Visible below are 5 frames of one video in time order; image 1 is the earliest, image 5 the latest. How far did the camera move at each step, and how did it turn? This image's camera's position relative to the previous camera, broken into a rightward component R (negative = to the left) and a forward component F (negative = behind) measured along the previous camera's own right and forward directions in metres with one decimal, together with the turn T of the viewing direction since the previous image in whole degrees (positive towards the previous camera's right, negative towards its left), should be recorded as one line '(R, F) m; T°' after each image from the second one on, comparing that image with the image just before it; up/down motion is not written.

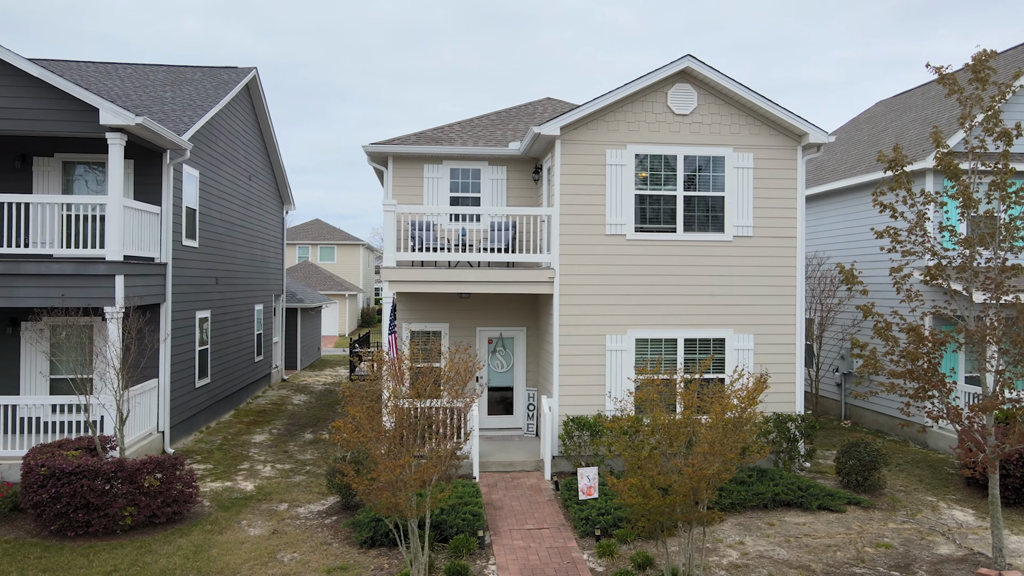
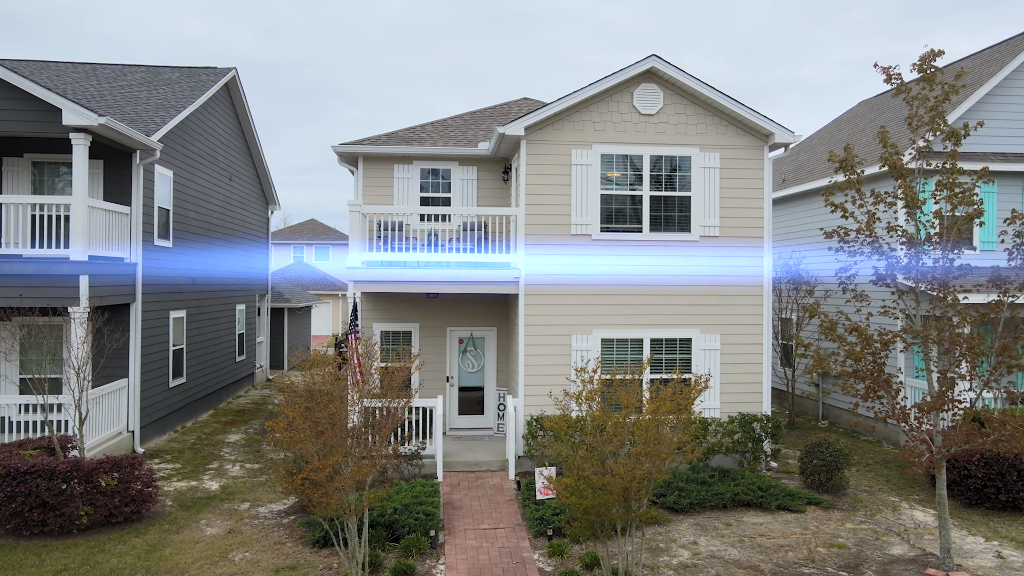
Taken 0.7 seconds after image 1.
(+0.6, 0.0) m; 0°
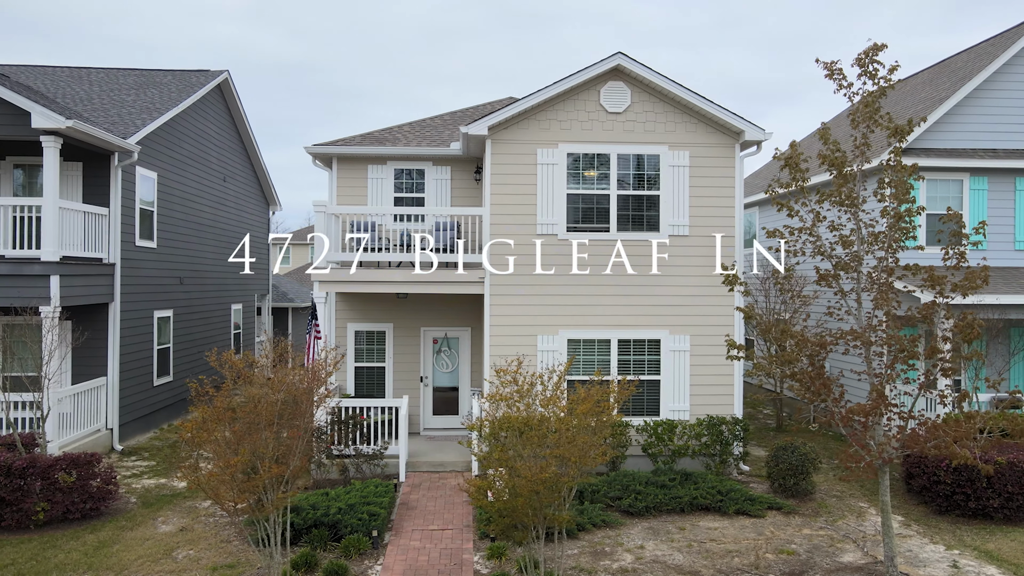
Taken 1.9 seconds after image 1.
(+0.9, +0.1) m; -2°
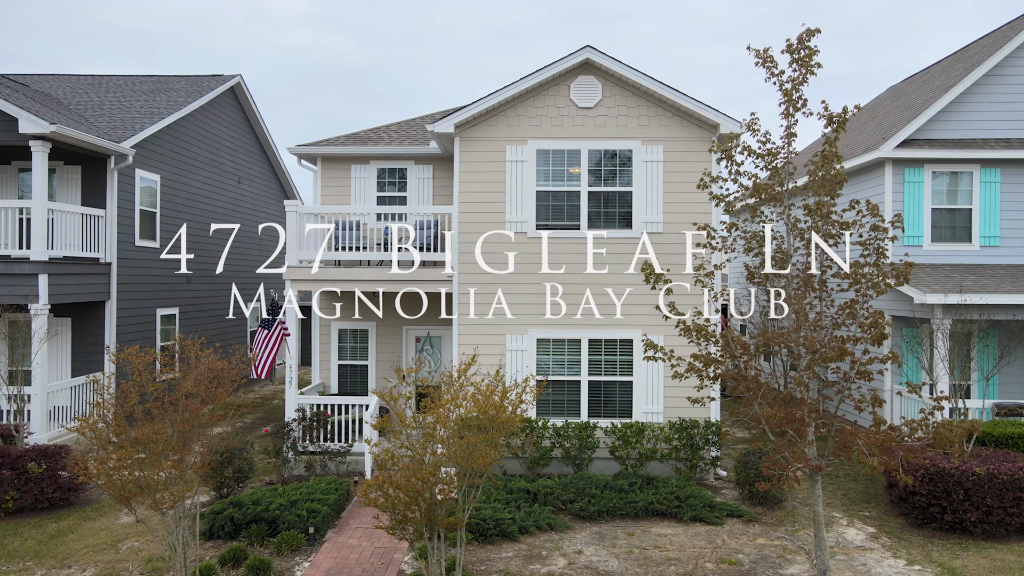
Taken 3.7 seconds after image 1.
(+1.4, +0.2) m; -4°
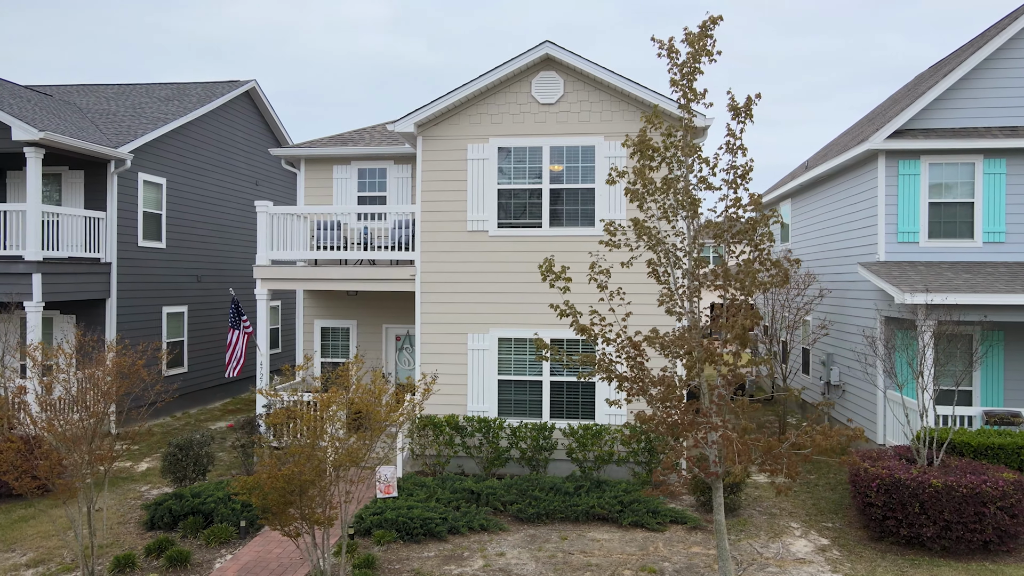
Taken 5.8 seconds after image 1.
(+1.6, +0.1) m; -5°
